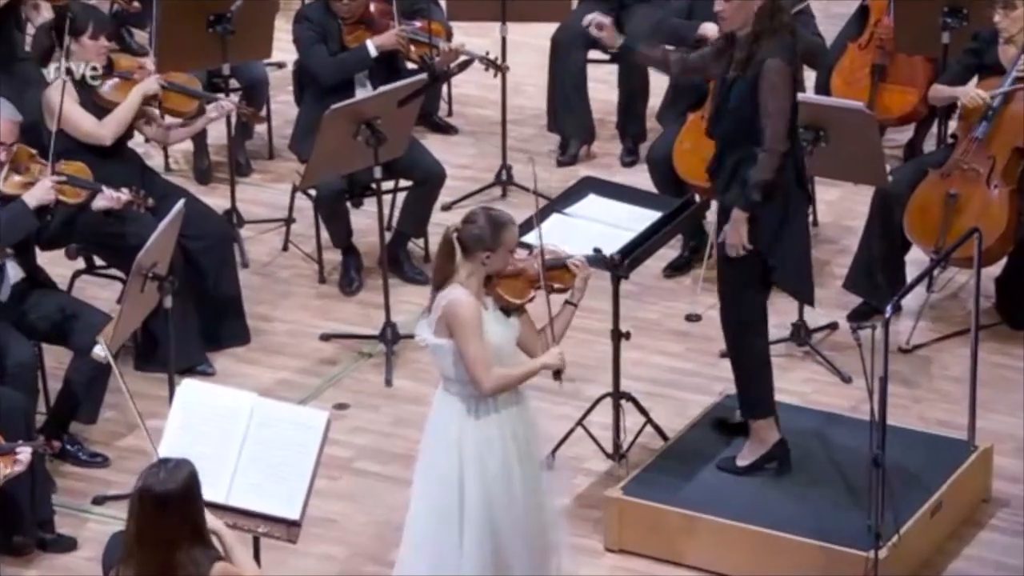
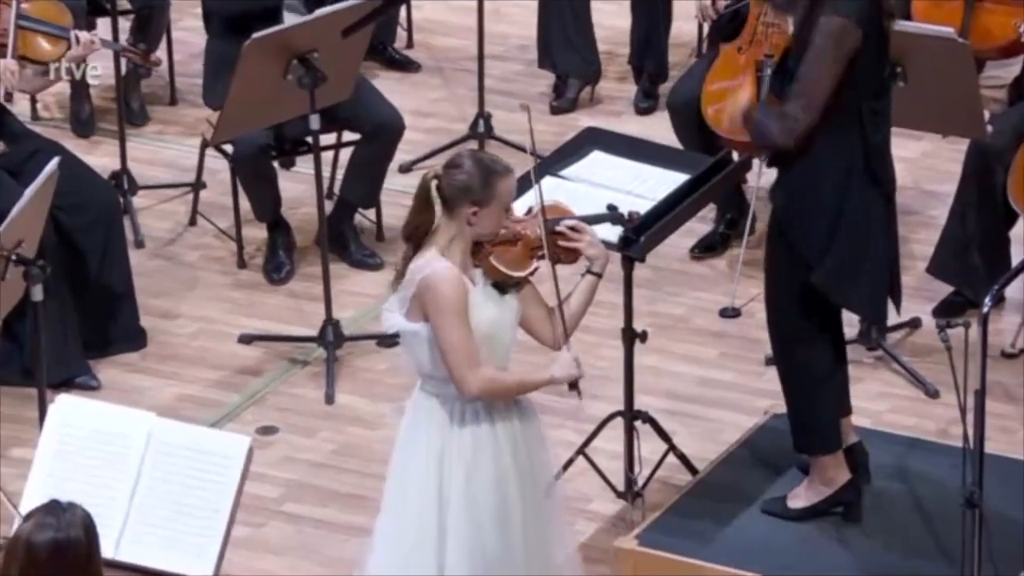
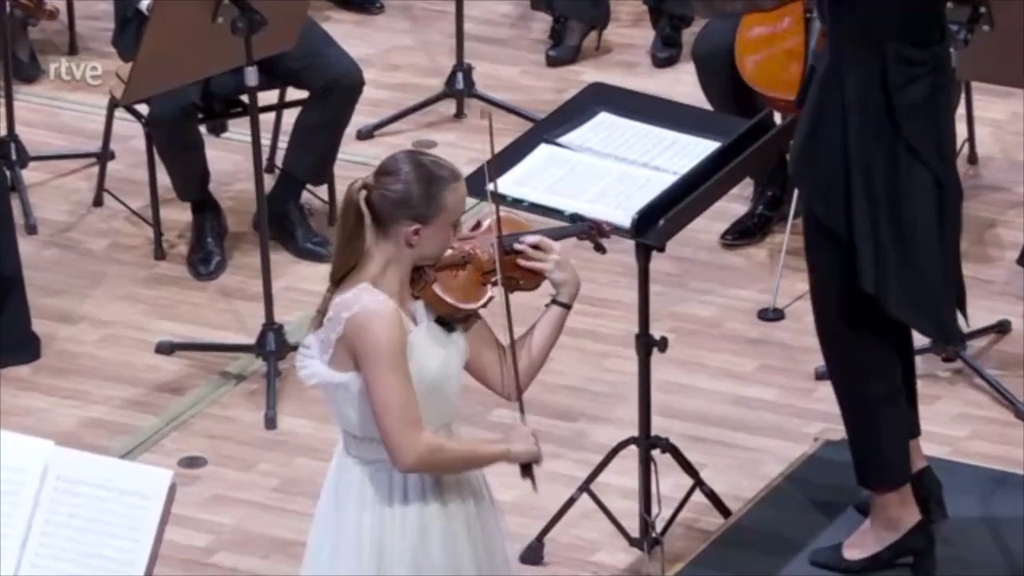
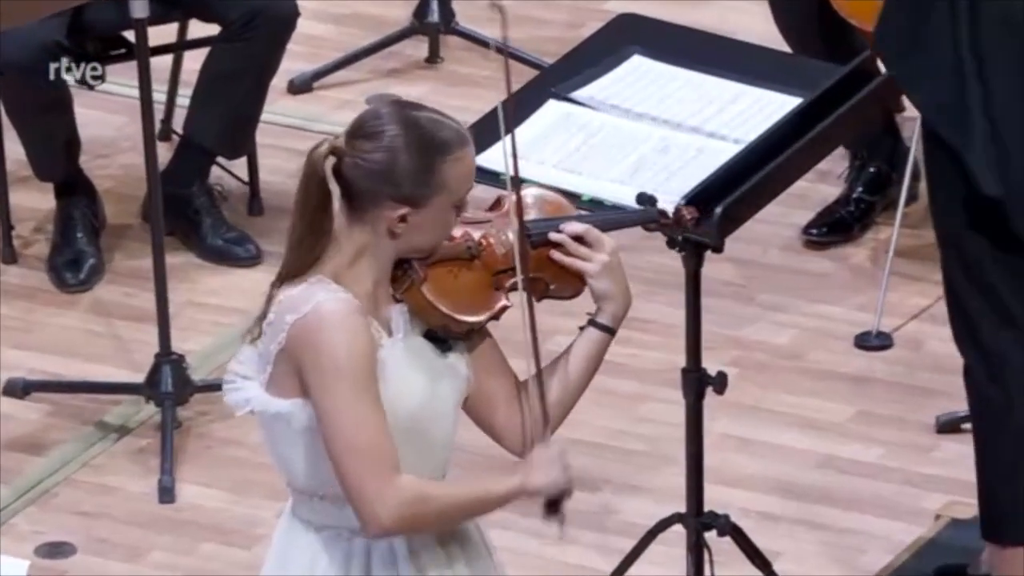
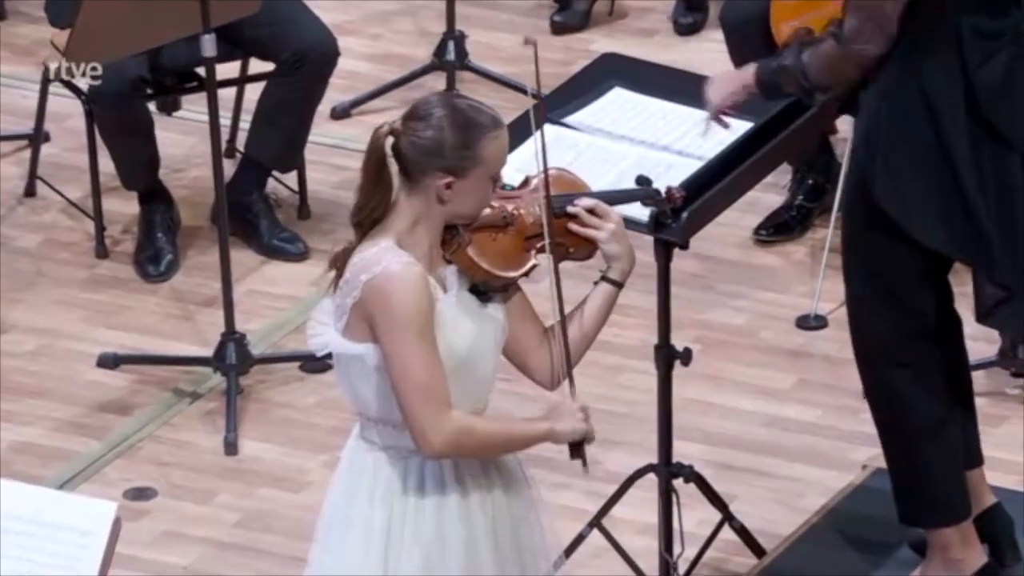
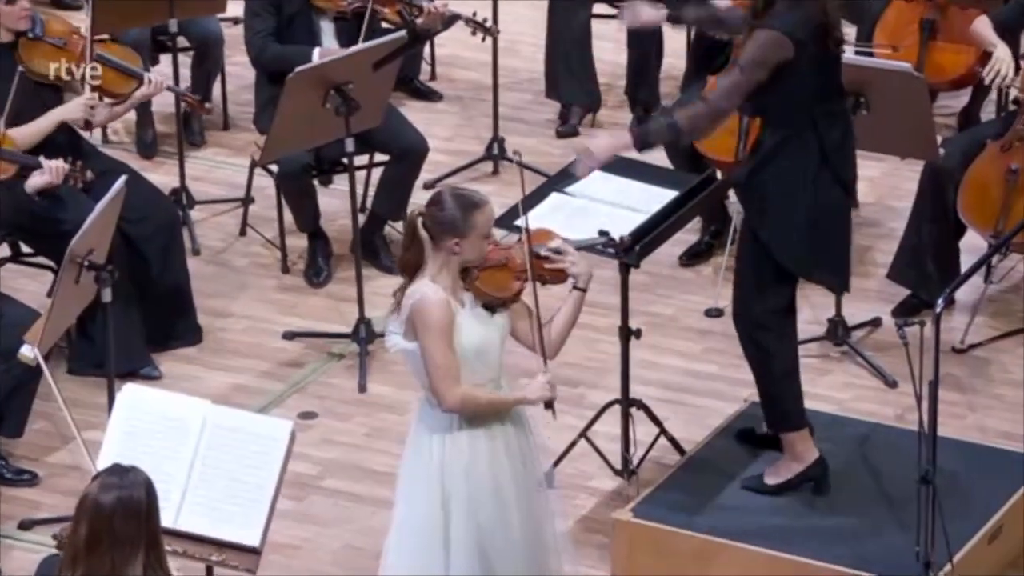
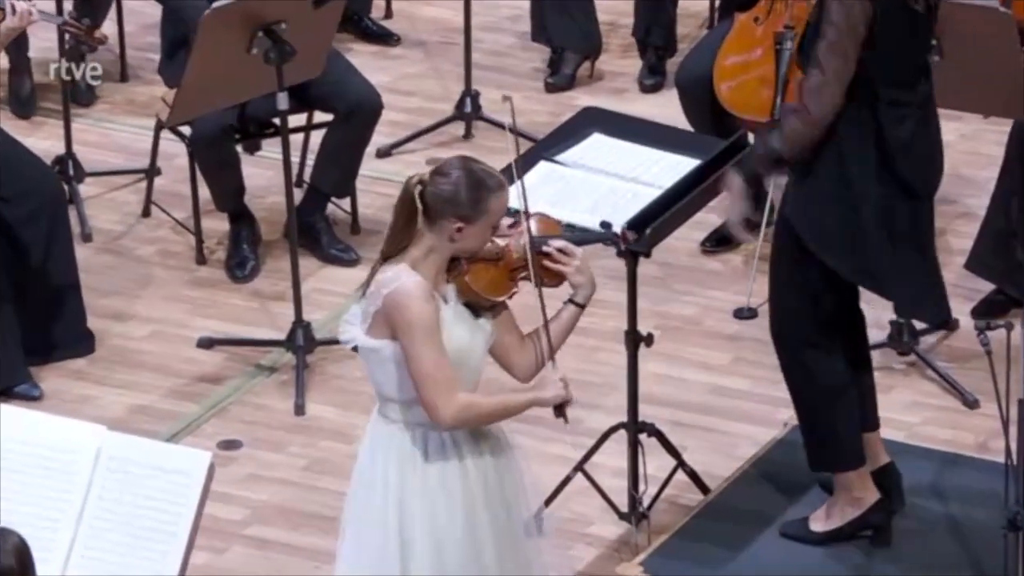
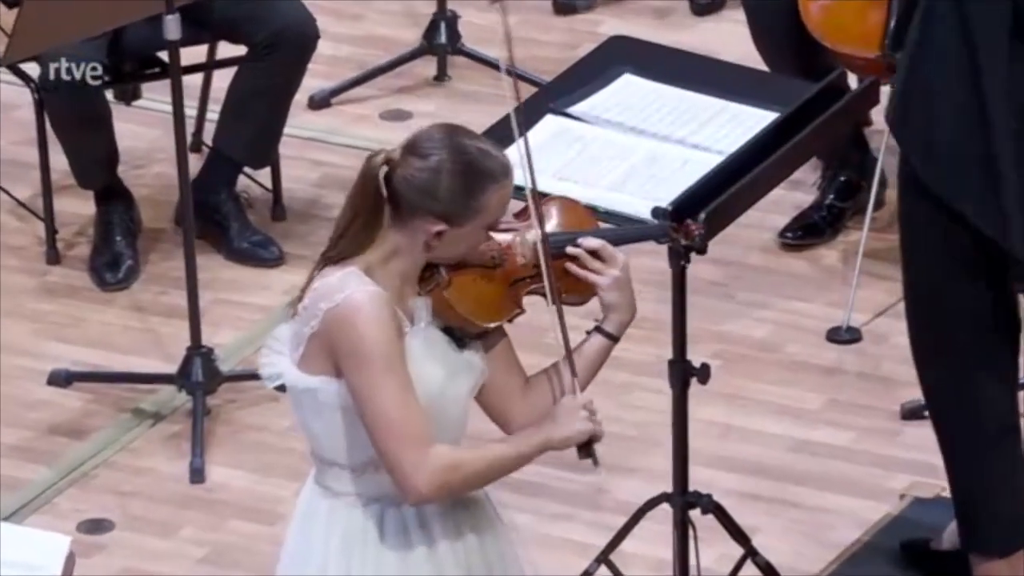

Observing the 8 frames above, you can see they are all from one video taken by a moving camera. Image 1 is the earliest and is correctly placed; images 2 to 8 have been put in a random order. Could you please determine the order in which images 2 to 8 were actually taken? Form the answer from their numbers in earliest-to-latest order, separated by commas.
6, 2, 7, 3, 5, 8, 4
